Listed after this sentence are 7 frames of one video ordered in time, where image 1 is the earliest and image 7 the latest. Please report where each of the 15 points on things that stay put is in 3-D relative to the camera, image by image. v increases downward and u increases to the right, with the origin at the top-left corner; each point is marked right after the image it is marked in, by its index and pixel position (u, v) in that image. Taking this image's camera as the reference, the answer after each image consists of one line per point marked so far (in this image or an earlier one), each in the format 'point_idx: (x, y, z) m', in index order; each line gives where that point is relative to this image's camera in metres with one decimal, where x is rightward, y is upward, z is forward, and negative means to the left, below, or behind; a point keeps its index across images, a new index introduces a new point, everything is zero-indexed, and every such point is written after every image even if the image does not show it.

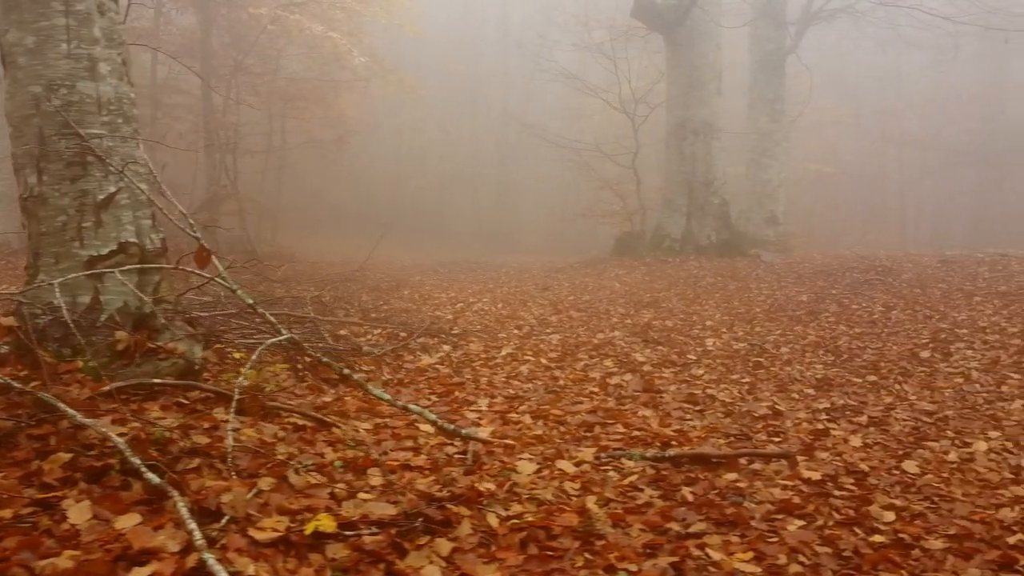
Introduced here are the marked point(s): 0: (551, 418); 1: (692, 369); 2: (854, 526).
0: (+0.2, -0.7, +4.7) m
1: (+1.4, -0.6, +6.7) m
2: (+1.4, -1.0, +3.4) m
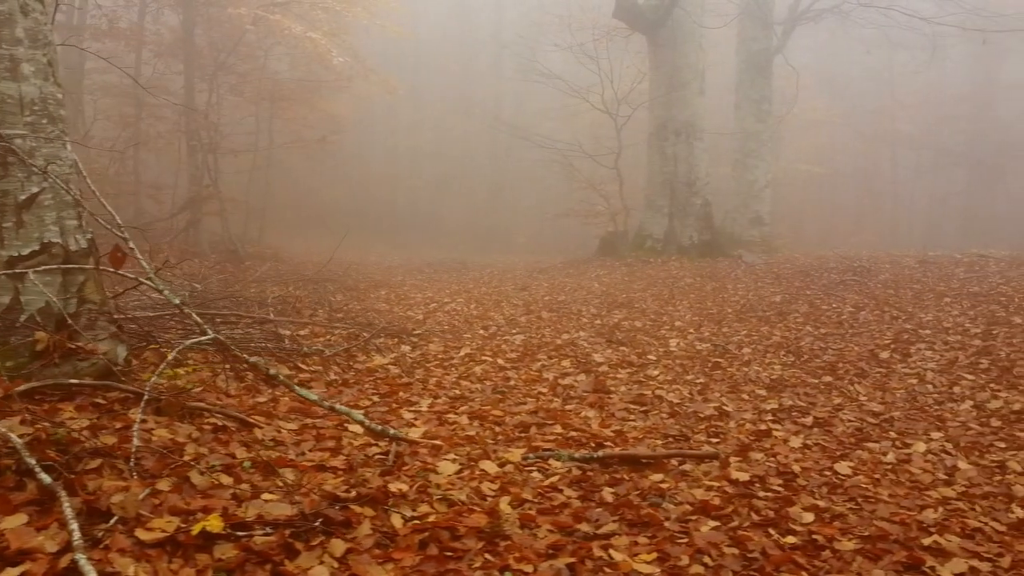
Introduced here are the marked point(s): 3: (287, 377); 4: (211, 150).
0: (-0.1, -0.7, +4.7) m
1: (+1.1, -0.6, +6.7) m
2: (+1.0, -1.0, +3.4) m
3: (-1.4, -0.5, +4.9) m
4: (-5.5, +2.5, +15.7) m
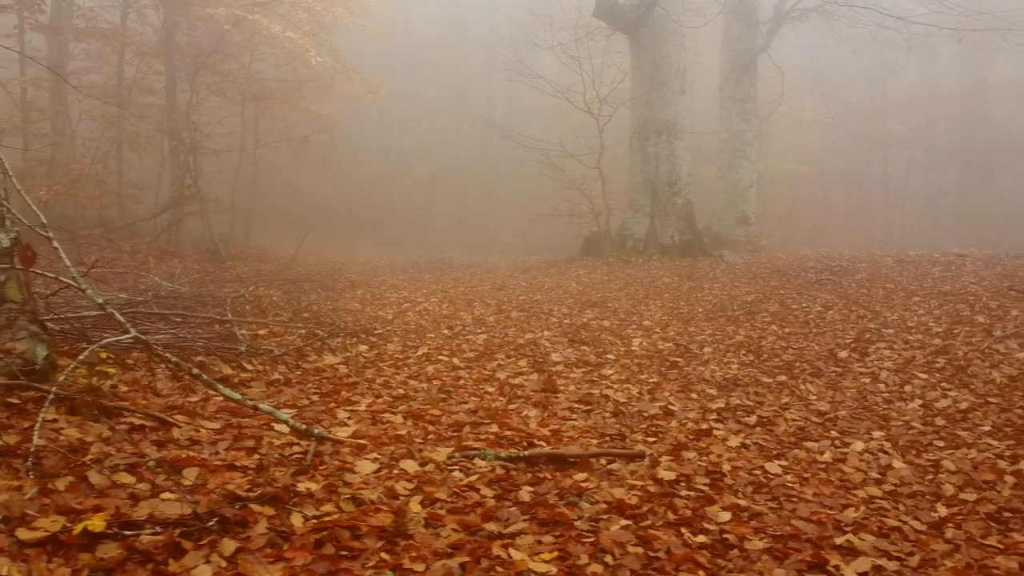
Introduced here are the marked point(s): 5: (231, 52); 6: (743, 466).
0: (-0.5, -0.7, +4.7) m
1: (+0.7, -0.6, +6.7) m
2: (+0.7, -1.0, +3.4) m
3: (-1.8, -0.5, +4.9) m
4: (-5.8, +2.5, +15.7) m
5: (-5.3, +4.5, +16.2) m
6: (+1.2, -0.9, +4.3) m
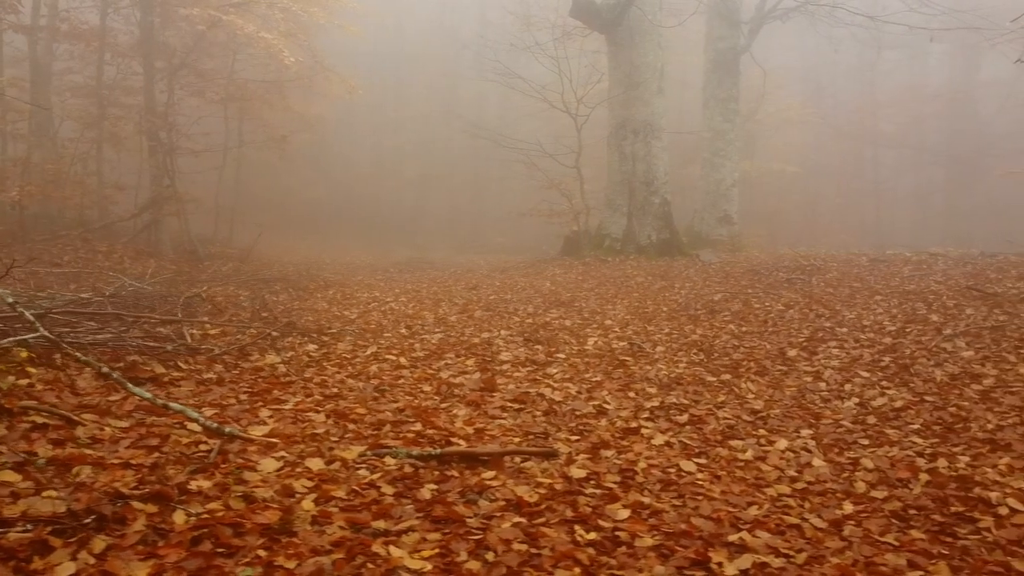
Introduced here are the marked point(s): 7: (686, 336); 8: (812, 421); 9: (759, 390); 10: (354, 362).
0: (-0.9, -0.7, +4.7) m
1: (+0.3, -0.6, +6.7) m
2: (+0.3, -0.9, +3.5) m
3: (-2.2, -0.5, +4.9) m
4: (-6.2, +2.5, +15.7) m
5: (-5.7, +4.5, +16.2) m
6: (+0.7, -0.9, +4.3) m
7: (+1.7, -0.4, +8.2) m
8: (+1.8, -0.8, +5.3) m
9: (+1.7, -0.7, +6.1) m
10: (-1.2, -0.6, +6.6) m
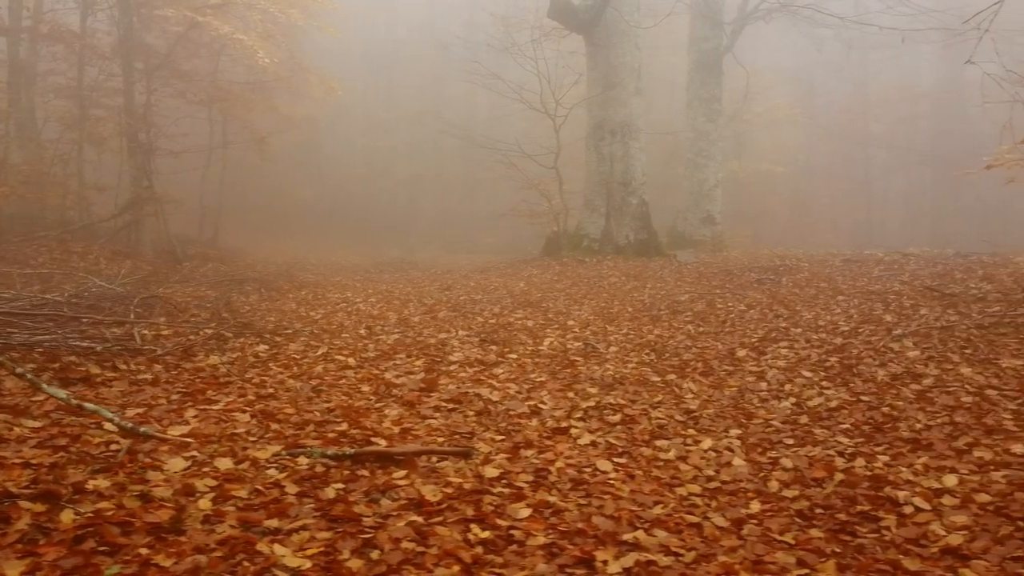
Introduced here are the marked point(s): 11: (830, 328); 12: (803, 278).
0: (-1.3, -0.7, +4.8) m
1: (-0.1, -0.6, +6.8) m
2: (-0.2, -0.9, +3.5) m
3: (-2.6, -0.5, +5.0) m
4: (-6.6, +2.5, +15.7) m
5: (-6.1, +4.5, +16.2) m
6: (+0.3, -0.9, +4.4) m
7: (+1.2, -0.5, +8.2) m
8: (+1.4, -0.8, +5.3) m
9: (+1.3, -0.7, +6.1) m
10: (-1.6, -0.6, +6.6) m
11: (+2.9, -0.4, +7.9) m
12: (+4.0, +0.1, +11.8) m
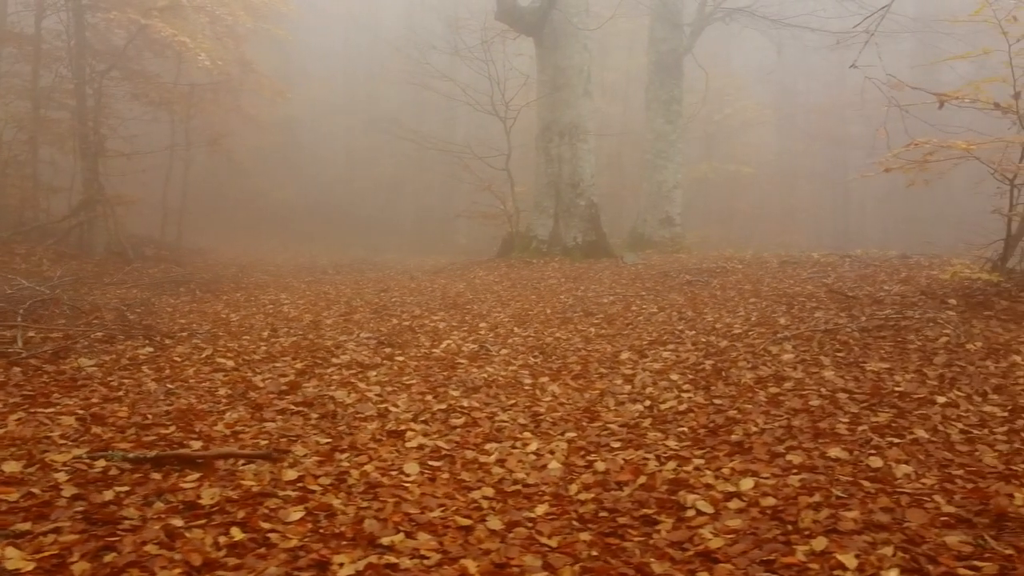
0: (-2.3, -0.7, +4.8) m
1: (-1.1, -0.7, +6.8) m
2: (-1.1, -1.0, +3.5) m
3: (-3.6, -0.5, +5.0) m
4: (-7.6, +2.5, +15.8) m
5: (-7.0, +4.4, +16.3) m
6: (-0.6, -0.9, +4.4) m
7: (+0.3, -0.5, +8.3) m
8: (+0.5, -0.8, +5.4) m
9: (+0.4, -0.7, +6.2) m
10: (-2.6, -0.6, +6.7) m
11: (+2.0, -0.4, +8.0) m
12: (+3.0, +0.1, +11.8) m
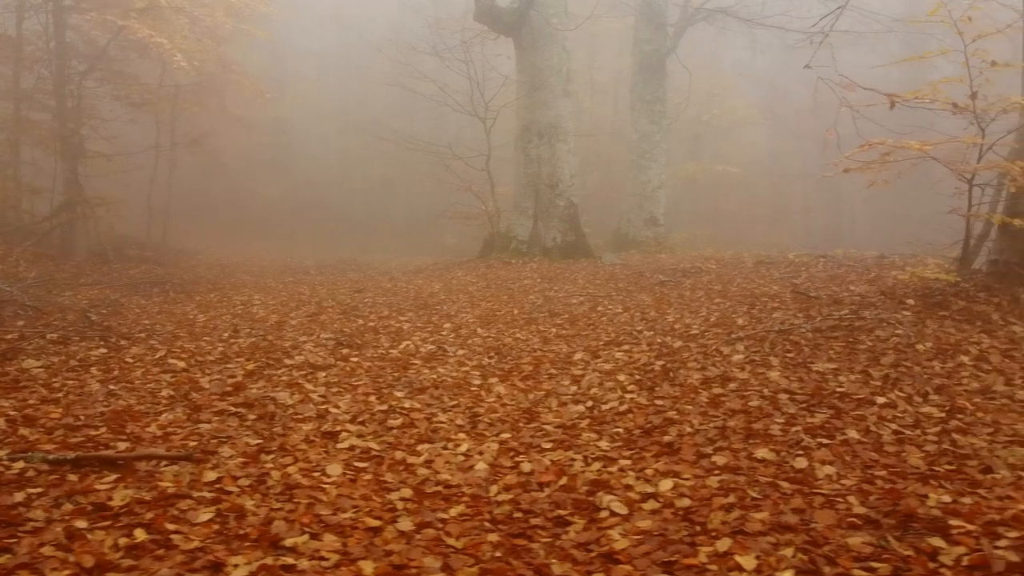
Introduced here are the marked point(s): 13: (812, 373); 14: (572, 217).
0: (-2.7, -0.7, +4.8) m
1: (-1.5, -0.7, +6.8) m
2: (-1.5, -1.0, +3.5) m
3: (-4.0, -0.5, +5.1) m
4: (-7.9, +2.5, +15.8) m
5: (-7.4, +4.4, +16.3) m
6: (-1.0, -0.9, +4.4) m
7: (-0.1, -0.5, +8.3) m
8: (+0.1, -0.9, +5.4) m
9: (0.0, -0.8, +6.2) m
10: (-3.0, -0.6, +6.7) m
11: (+1.6, -0.4, +8.0) m
12: (+2.7, +0.1, +11.8) m
13: (+2.2, -0.6, +6.2) m
14: (+1.1, +1.3, +15.7) m
